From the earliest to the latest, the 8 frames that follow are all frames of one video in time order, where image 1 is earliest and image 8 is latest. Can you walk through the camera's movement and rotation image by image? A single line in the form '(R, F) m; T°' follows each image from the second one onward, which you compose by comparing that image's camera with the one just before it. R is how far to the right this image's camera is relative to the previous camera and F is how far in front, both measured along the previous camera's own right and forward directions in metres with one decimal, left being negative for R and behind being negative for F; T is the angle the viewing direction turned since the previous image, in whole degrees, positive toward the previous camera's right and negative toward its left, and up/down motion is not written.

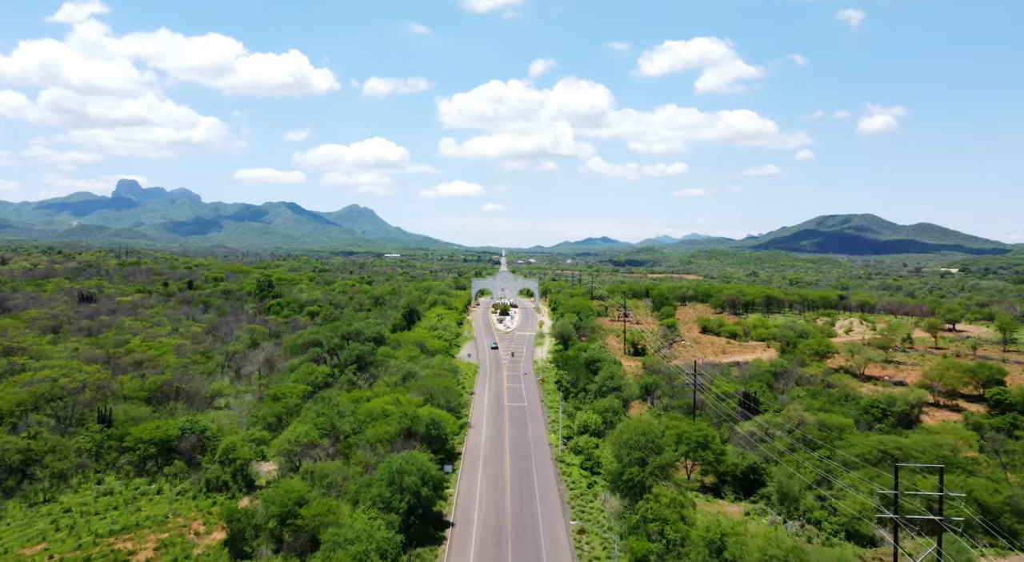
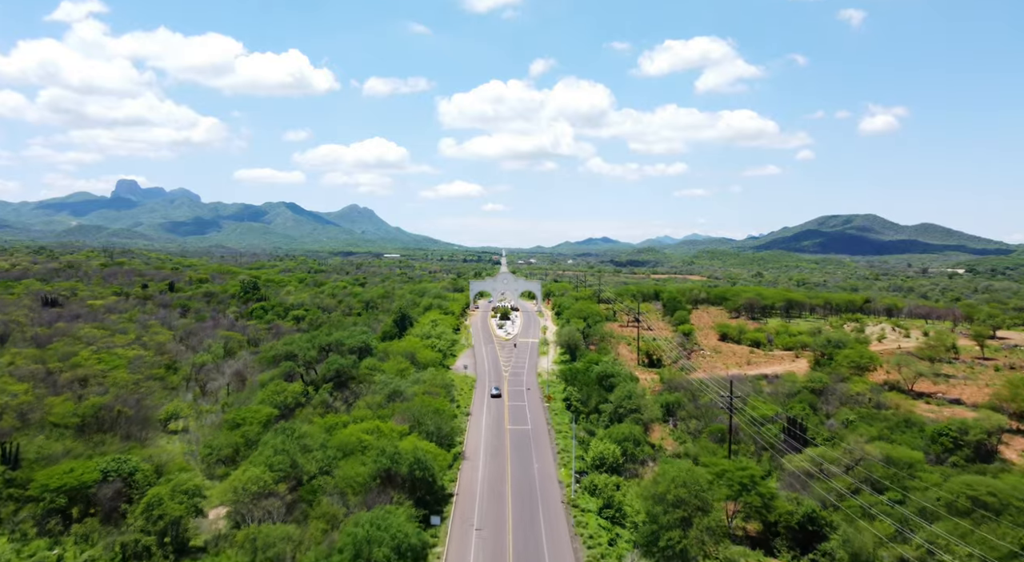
(-0.2, +12.9) m; 0°
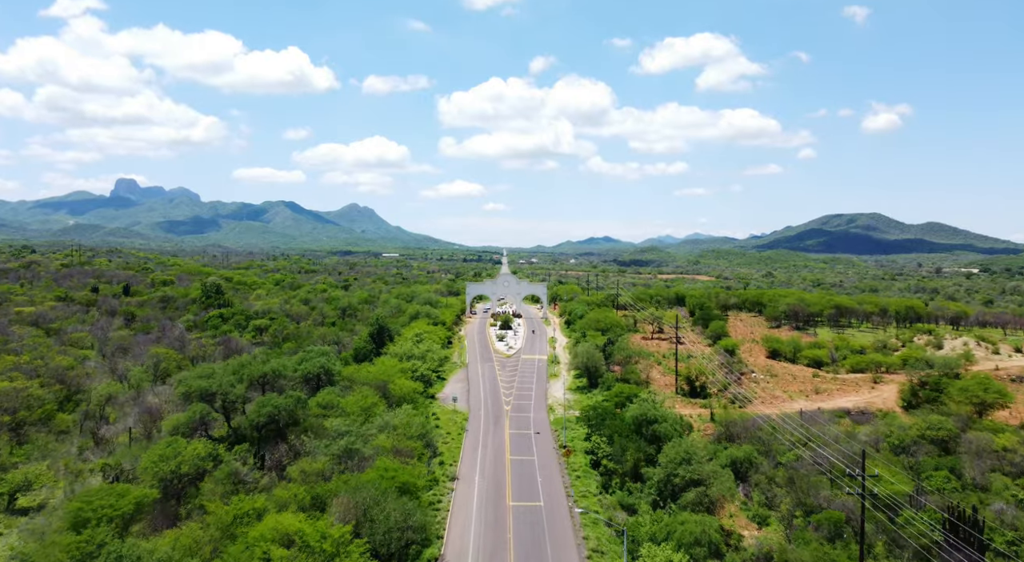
(-0.3, +25.8) m; 0°
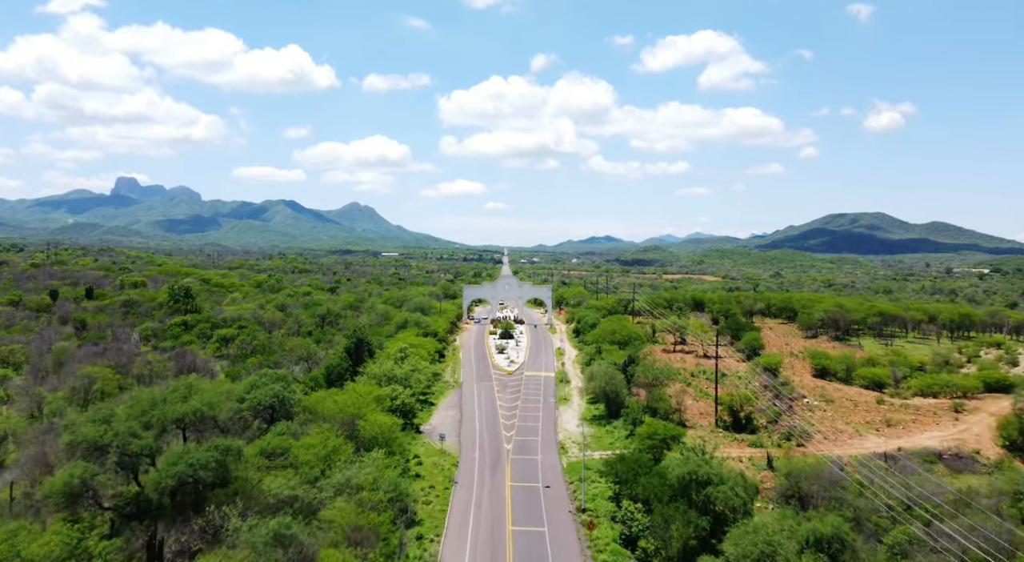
(-0.1, +17.3) m; 0°
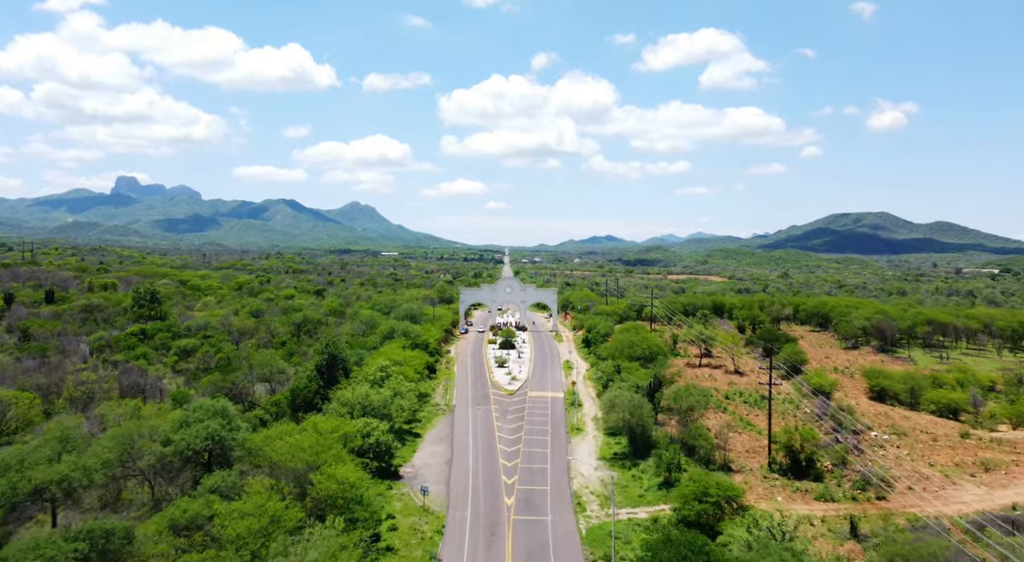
(-0.1, +15.2) m; 0°
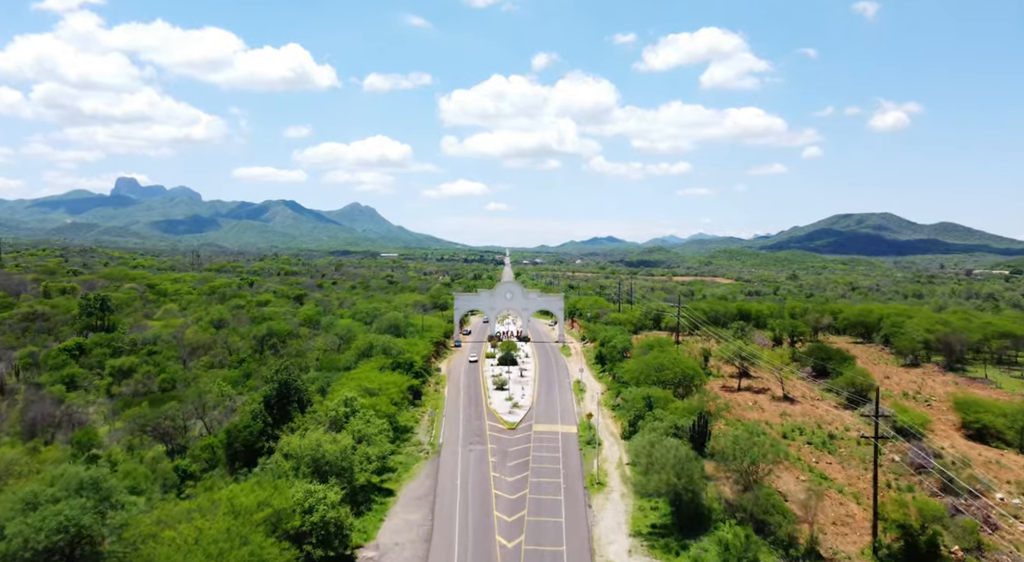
(-0.1, +17.2) m; 0°
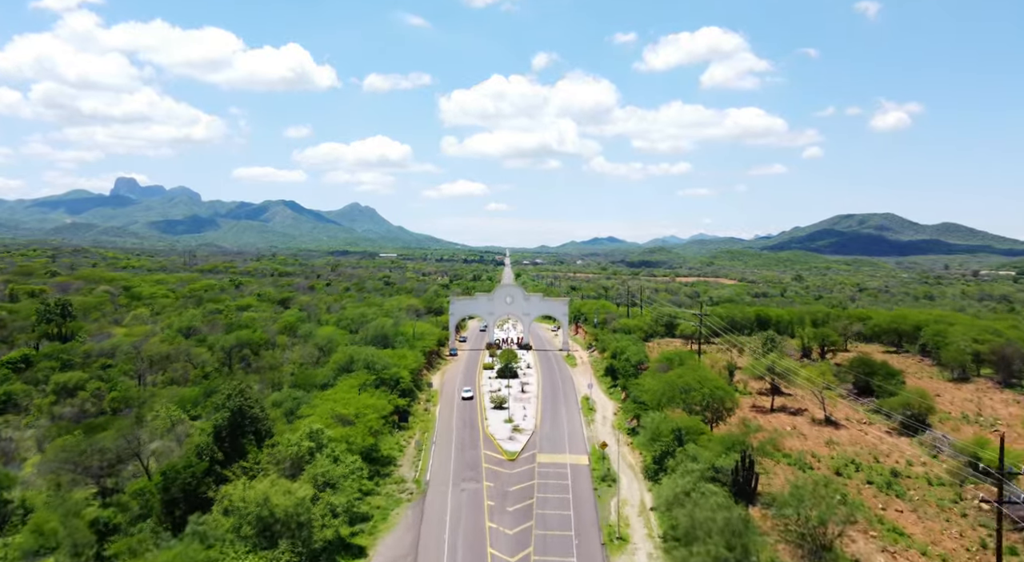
(0.0, +10.7) m; 0°
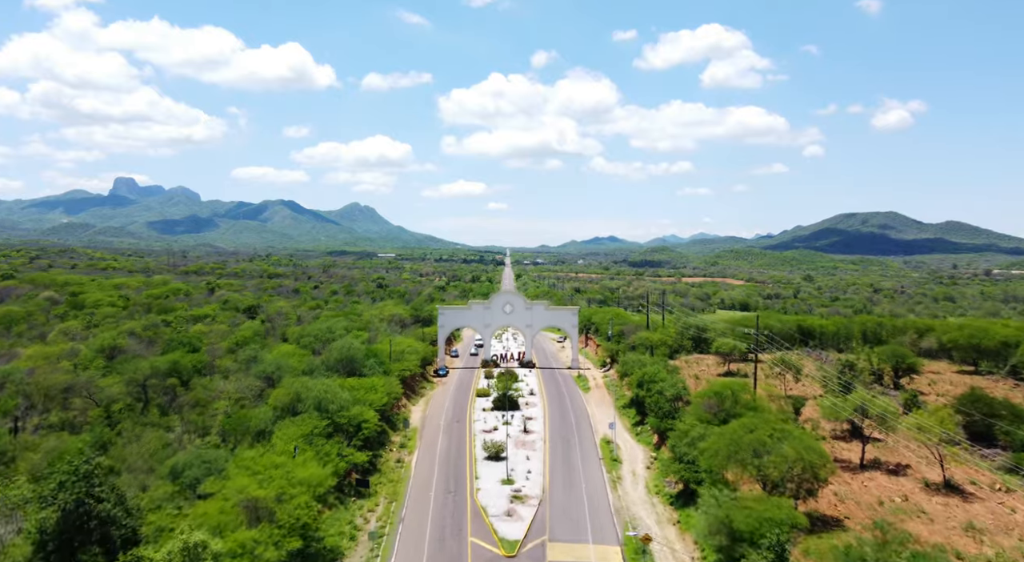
(+0.1, +19.3) m; 0°
